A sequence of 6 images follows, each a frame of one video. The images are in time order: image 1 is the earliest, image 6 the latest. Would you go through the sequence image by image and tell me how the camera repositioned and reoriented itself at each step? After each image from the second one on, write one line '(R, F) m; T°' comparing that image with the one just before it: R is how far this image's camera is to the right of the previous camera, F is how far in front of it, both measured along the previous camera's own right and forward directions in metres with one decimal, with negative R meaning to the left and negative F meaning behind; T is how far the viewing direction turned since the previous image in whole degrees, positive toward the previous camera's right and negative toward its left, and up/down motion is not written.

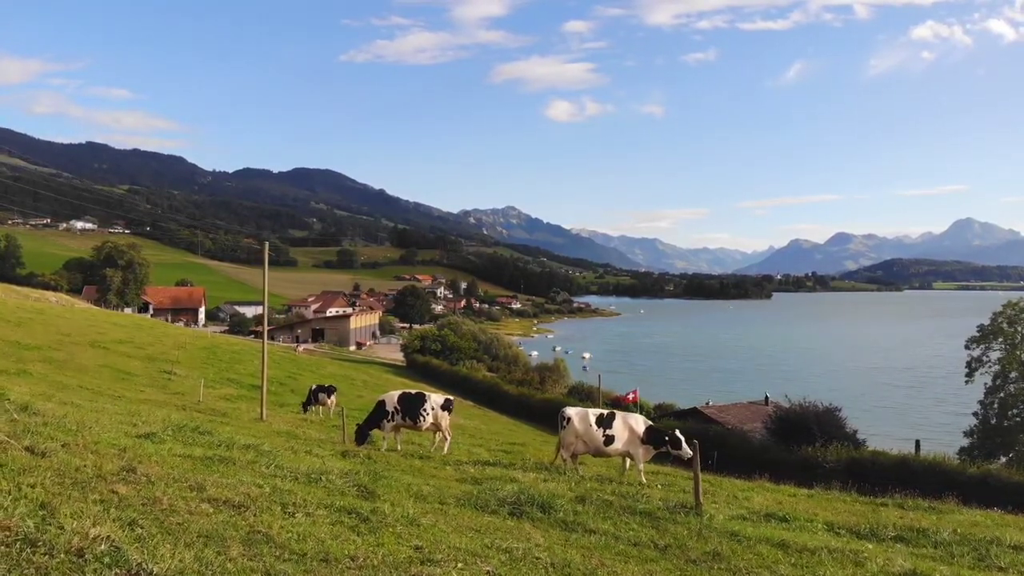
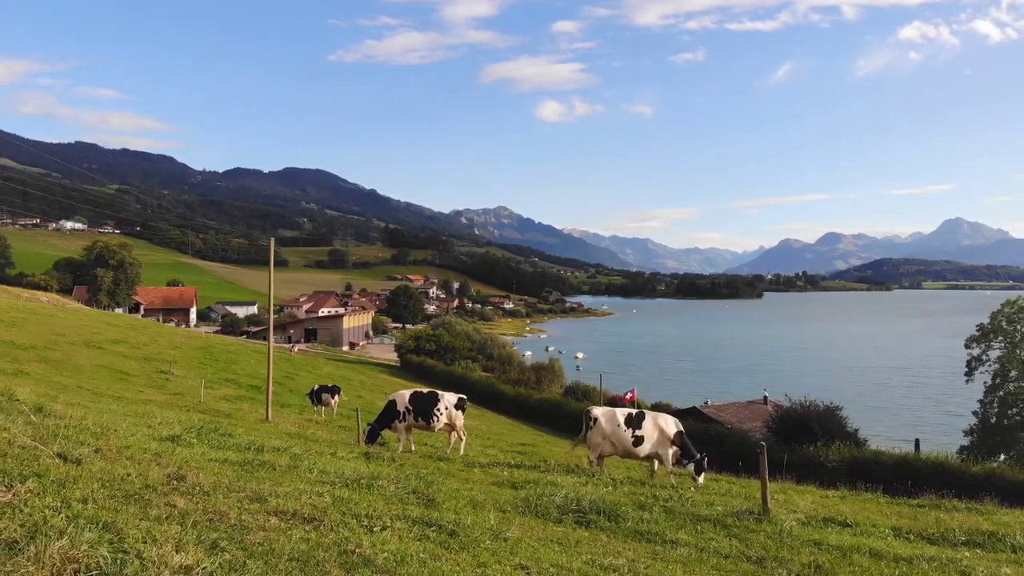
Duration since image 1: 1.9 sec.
(-0.7, +0.5) m; +1°
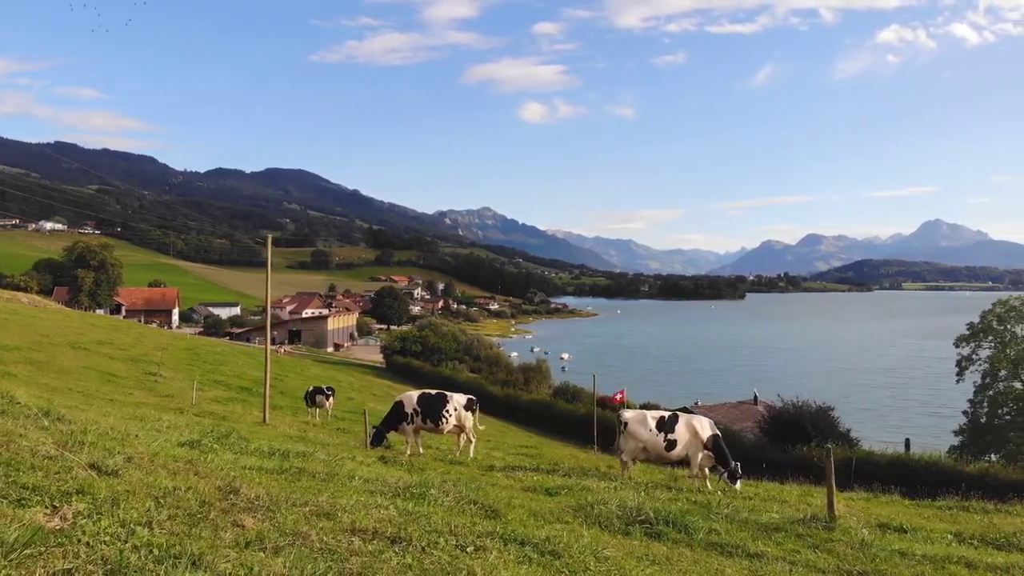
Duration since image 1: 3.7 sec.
(-0.7, +0.5) m; +1°
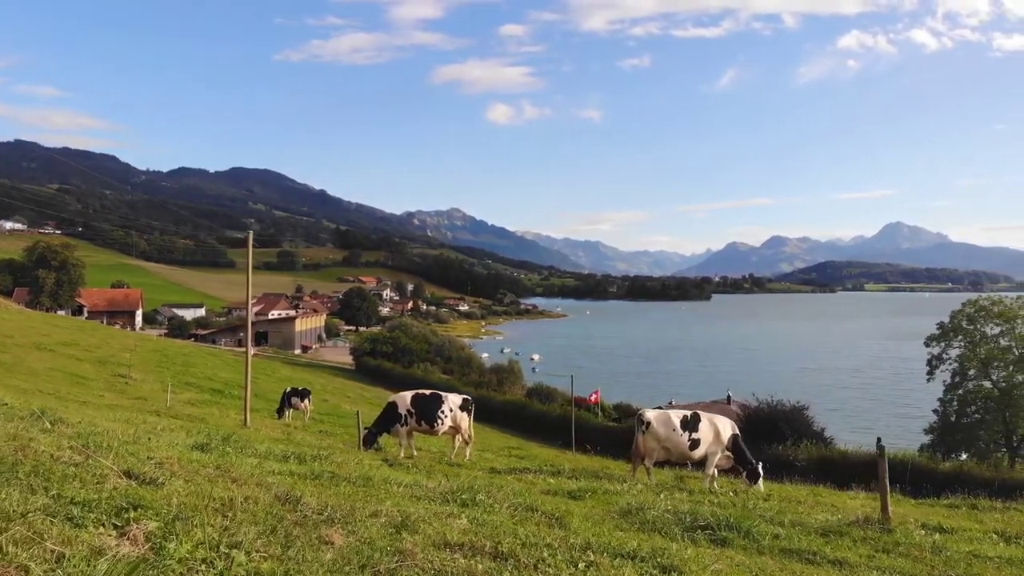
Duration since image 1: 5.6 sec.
(-0.7, +0.5) m; +2°
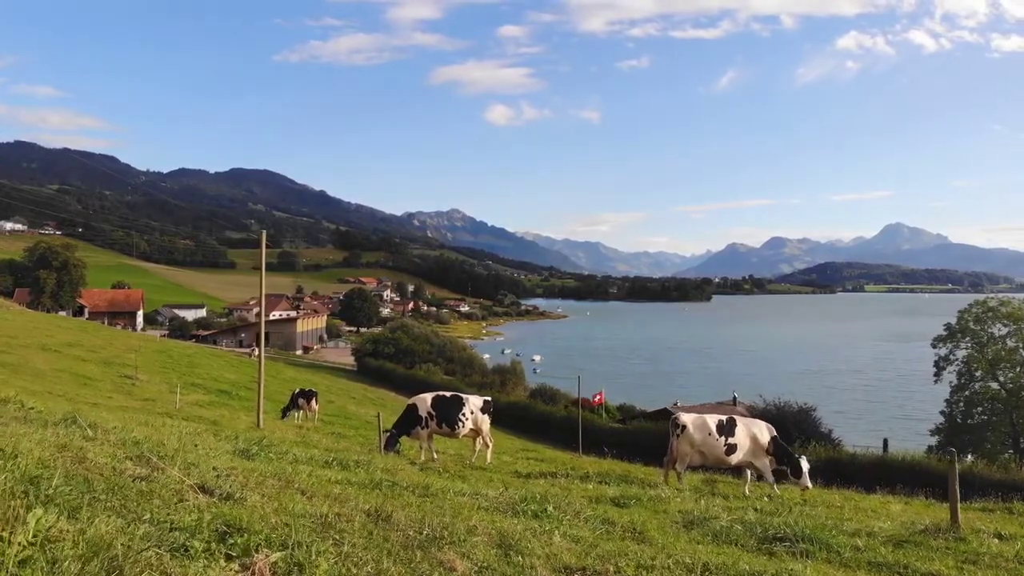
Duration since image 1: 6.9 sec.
(-0.5, +0.3) m; 0°
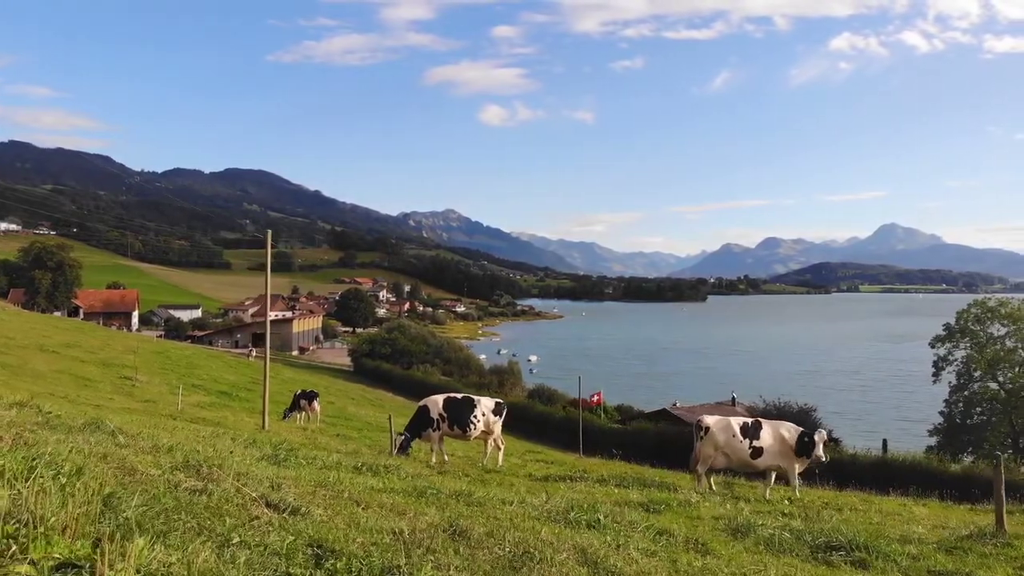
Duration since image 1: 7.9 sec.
(-0.4, +0.2) m; 0°
